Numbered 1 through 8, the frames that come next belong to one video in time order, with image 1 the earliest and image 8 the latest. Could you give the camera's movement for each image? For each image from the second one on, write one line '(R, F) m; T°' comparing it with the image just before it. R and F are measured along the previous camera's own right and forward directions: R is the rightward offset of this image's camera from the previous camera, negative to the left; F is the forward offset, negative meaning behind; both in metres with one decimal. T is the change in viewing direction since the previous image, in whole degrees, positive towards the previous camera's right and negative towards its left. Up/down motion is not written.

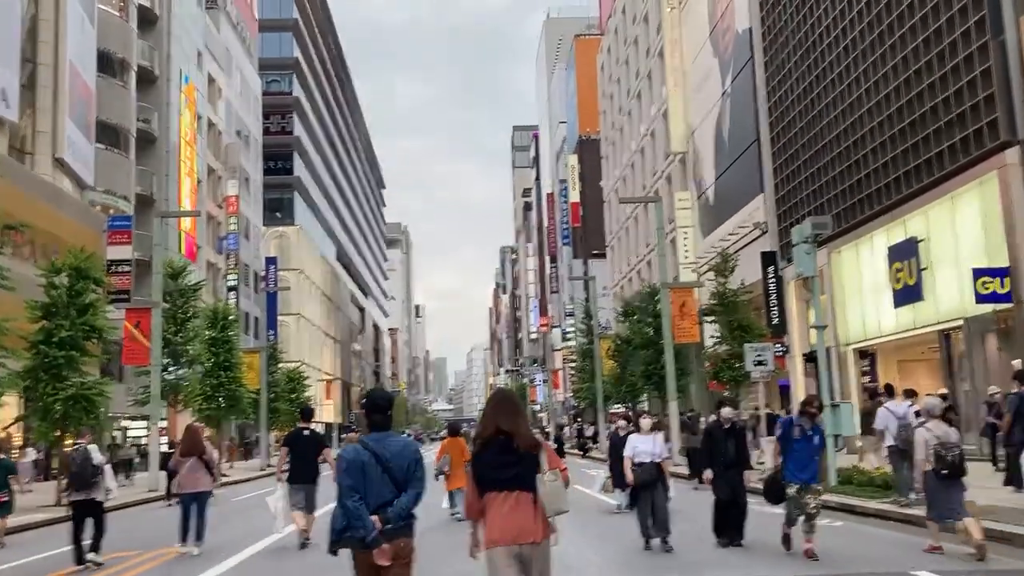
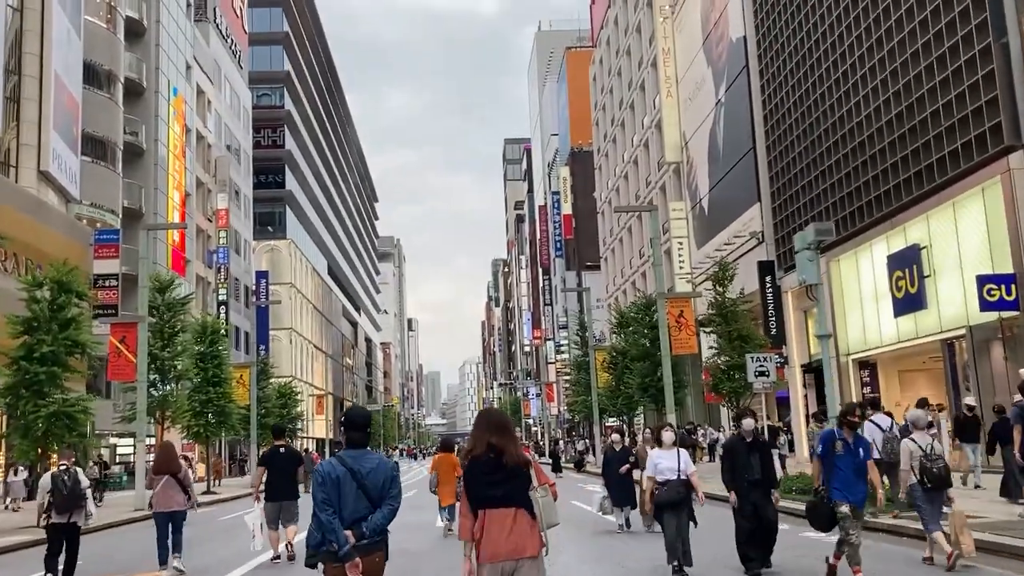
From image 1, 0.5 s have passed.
(0.0, +0.6) m; 0°
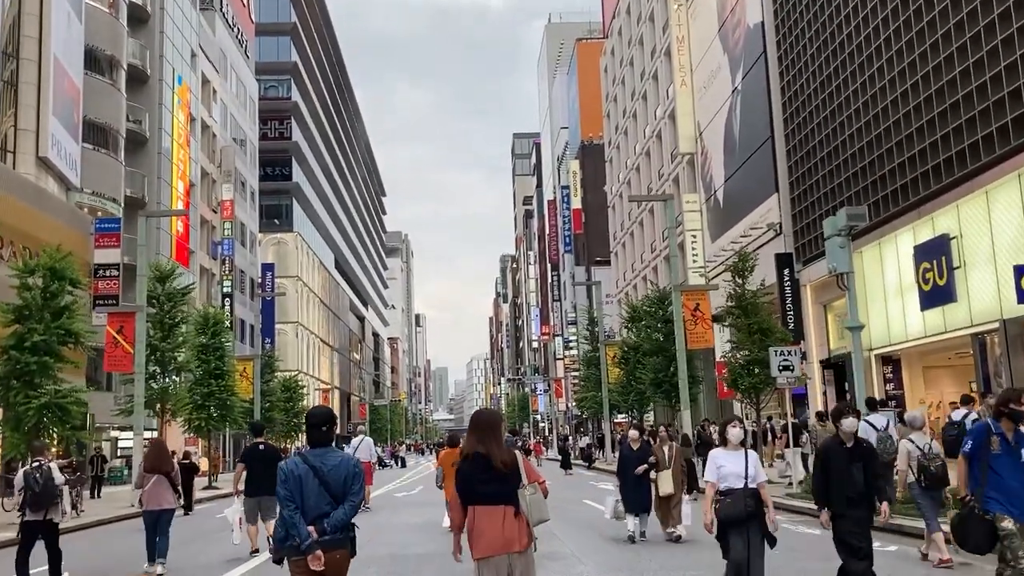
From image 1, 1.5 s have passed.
(-0.1, +1.1) m; 0°
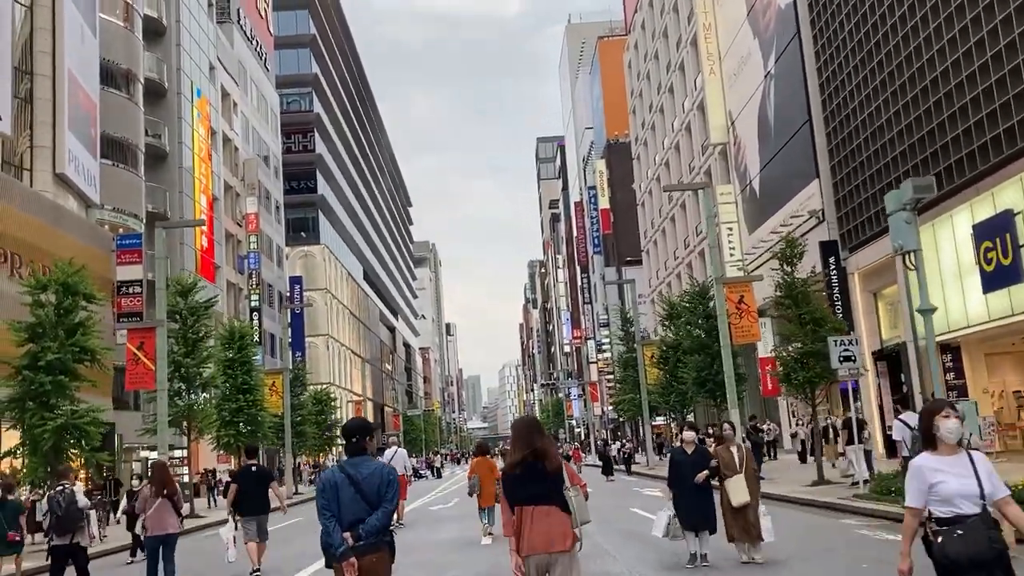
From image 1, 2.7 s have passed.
(-0.1, +1.4) m; -2°
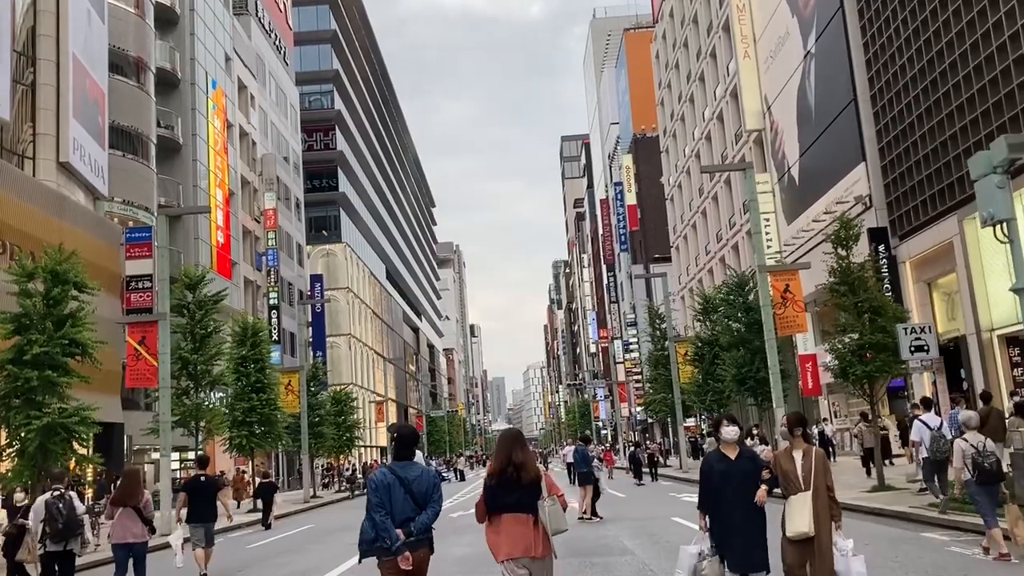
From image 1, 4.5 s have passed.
(0.0, +2.1) m; -1°
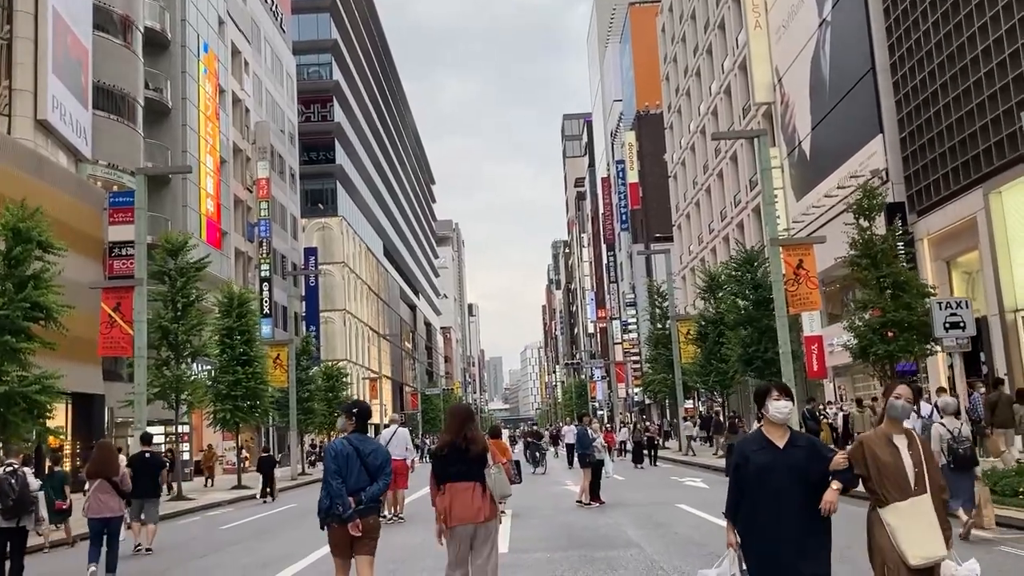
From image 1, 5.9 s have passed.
(0.0, +1.5) m; 0°
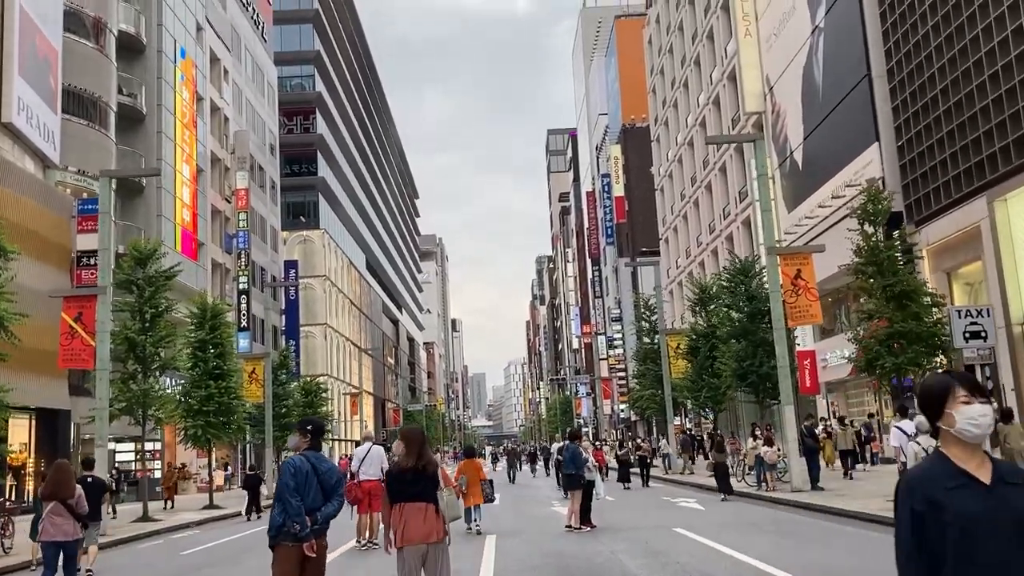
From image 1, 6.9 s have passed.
(0.0, +1.2) m; +1°
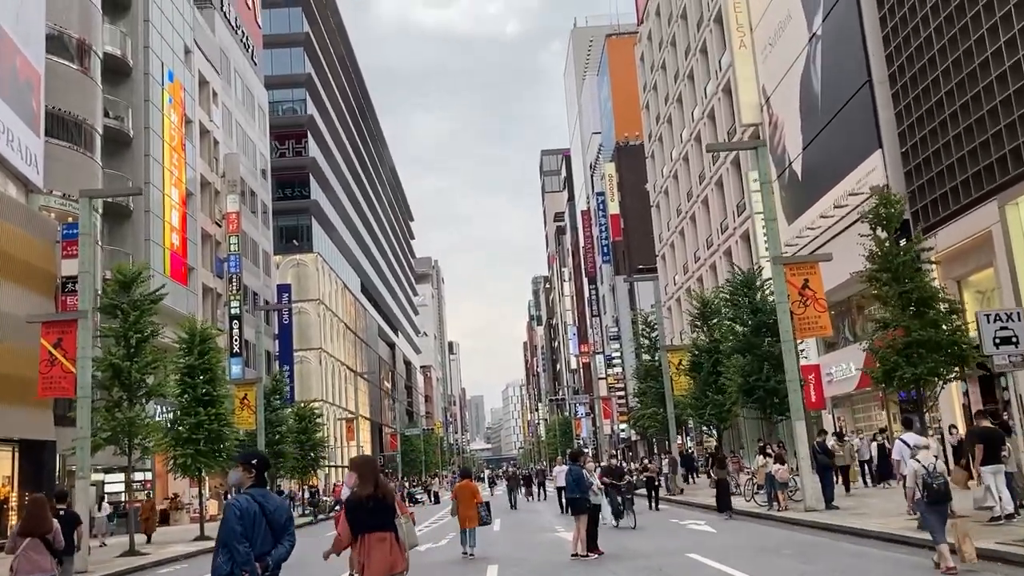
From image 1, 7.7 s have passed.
(0.0, +0.9) m; 0°
